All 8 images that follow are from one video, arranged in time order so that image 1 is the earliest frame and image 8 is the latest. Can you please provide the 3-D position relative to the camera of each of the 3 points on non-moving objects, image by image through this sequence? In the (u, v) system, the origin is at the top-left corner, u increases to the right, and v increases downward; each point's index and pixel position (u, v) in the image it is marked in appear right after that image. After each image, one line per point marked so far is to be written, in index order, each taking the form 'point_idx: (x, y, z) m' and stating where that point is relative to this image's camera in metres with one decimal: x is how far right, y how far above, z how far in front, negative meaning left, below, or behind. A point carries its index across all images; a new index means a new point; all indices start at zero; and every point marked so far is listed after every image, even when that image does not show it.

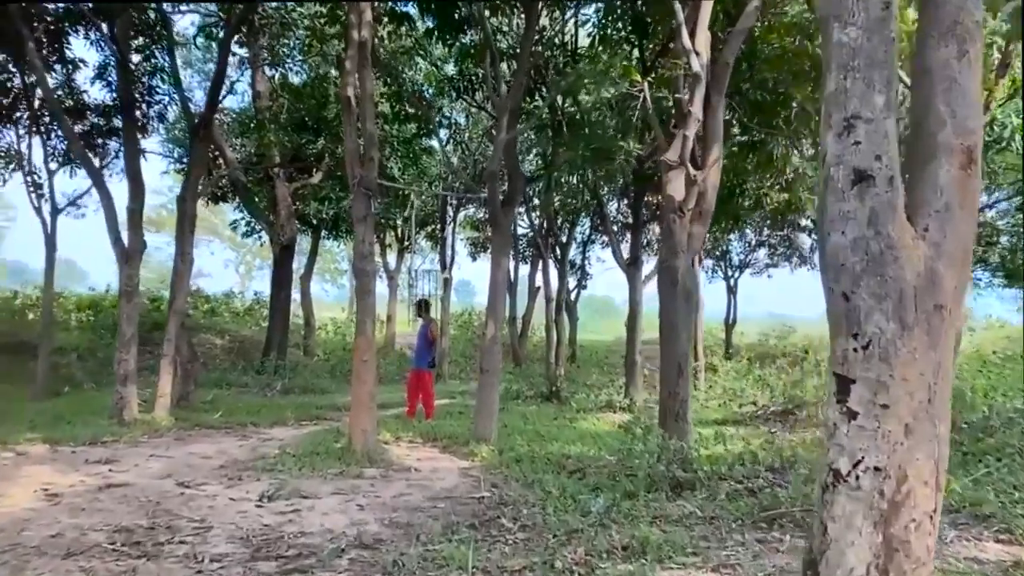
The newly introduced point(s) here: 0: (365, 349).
0: (-1.4, -0.6, +7.8) m
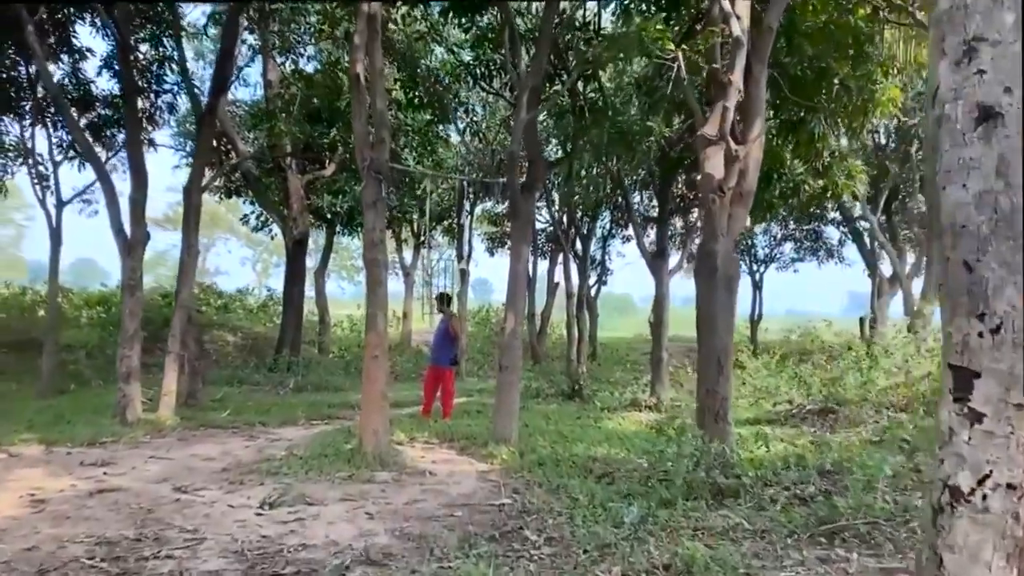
0: (-1.2, -0.5, +7.3) m
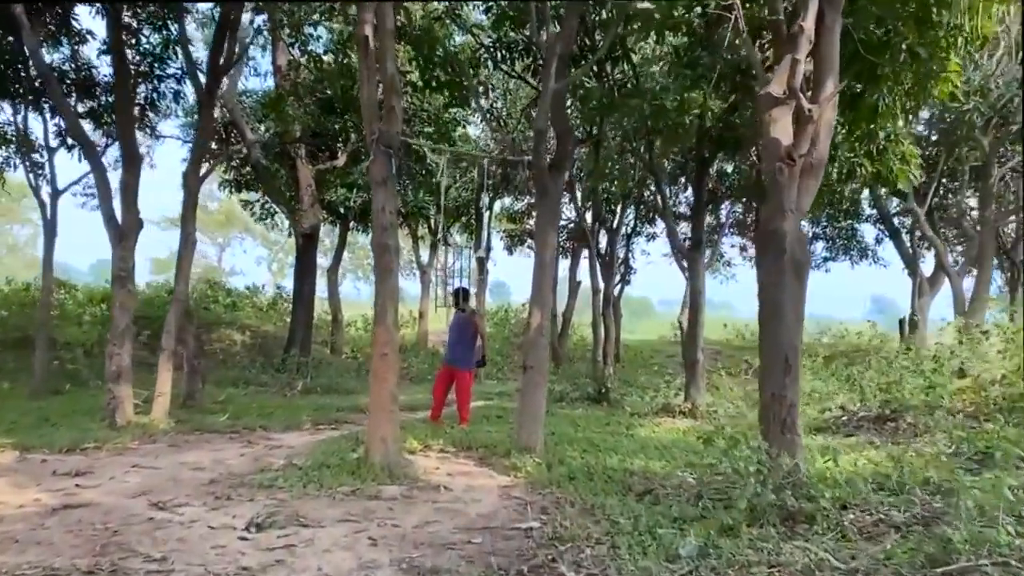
0: (-1.0, -0.4, +6.5) m
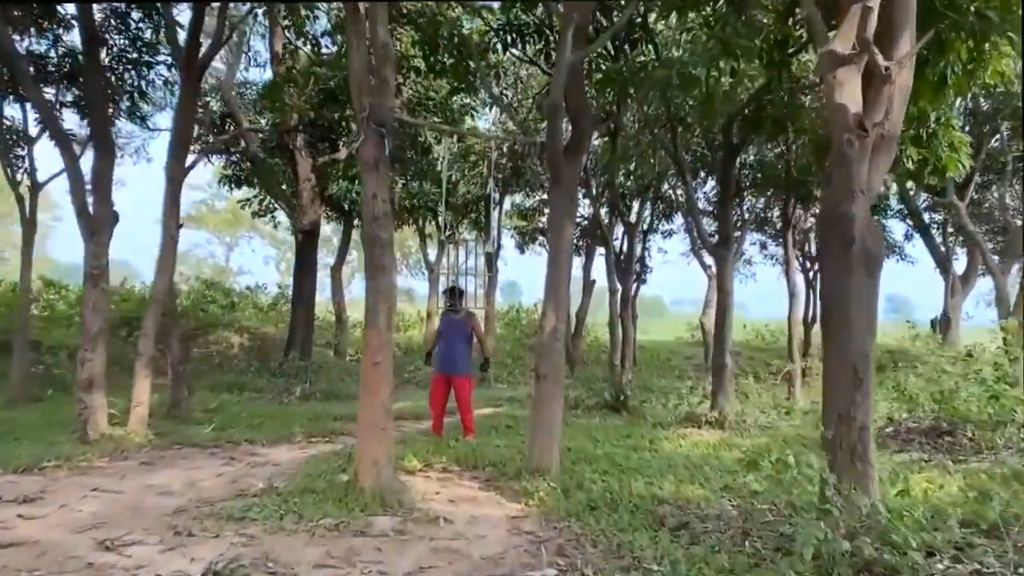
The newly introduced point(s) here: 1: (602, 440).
0: (-1.0, -0.4, +5.6) m
1: (+0.9, -1.6, +8.2) m
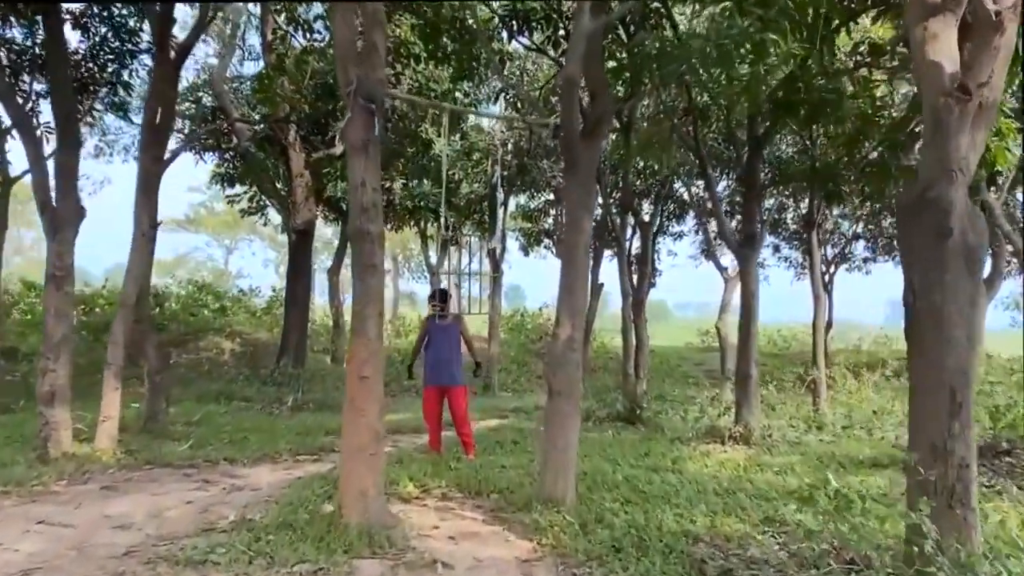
0: (-0.9, -0.4, +4.8) m
1: (+1.0, -1.6, +7.4) m
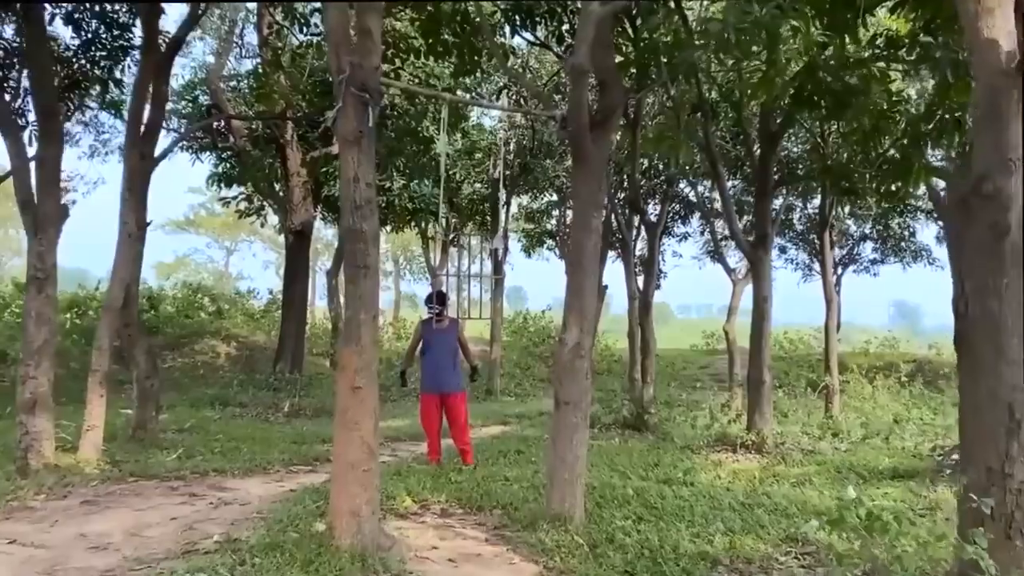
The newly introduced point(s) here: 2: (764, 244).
0: (-0.9, -0.5, +4.5) m
1: (+1.1, -1.6, +7.0) m
2: (+2.9, +0.5, +9.1) m
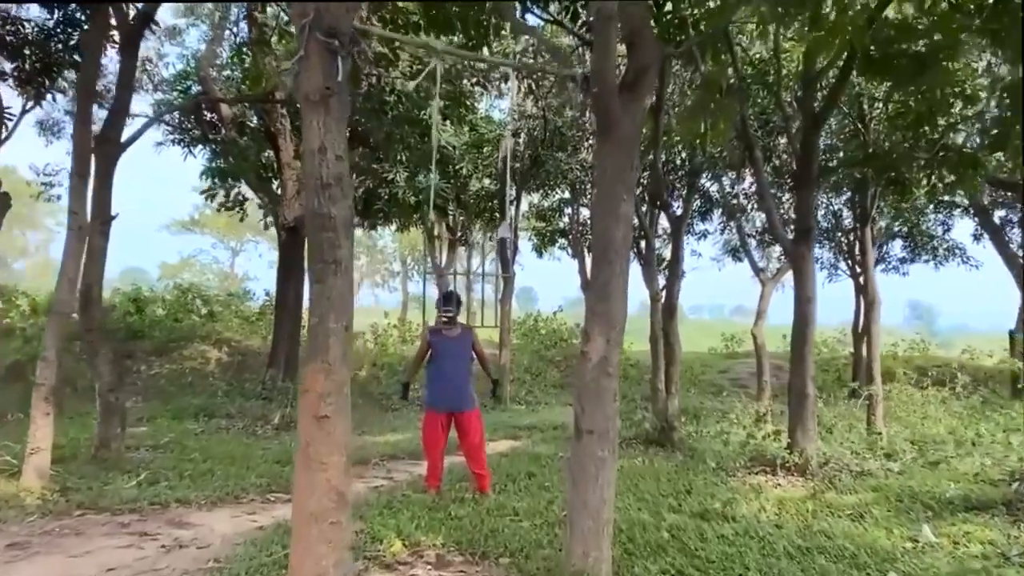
0: (-0.8, -0.5, +3.5) m
1: (+1.1, -1.6, +6.0) m
2: (+3.0, +0.5, +8.1) m
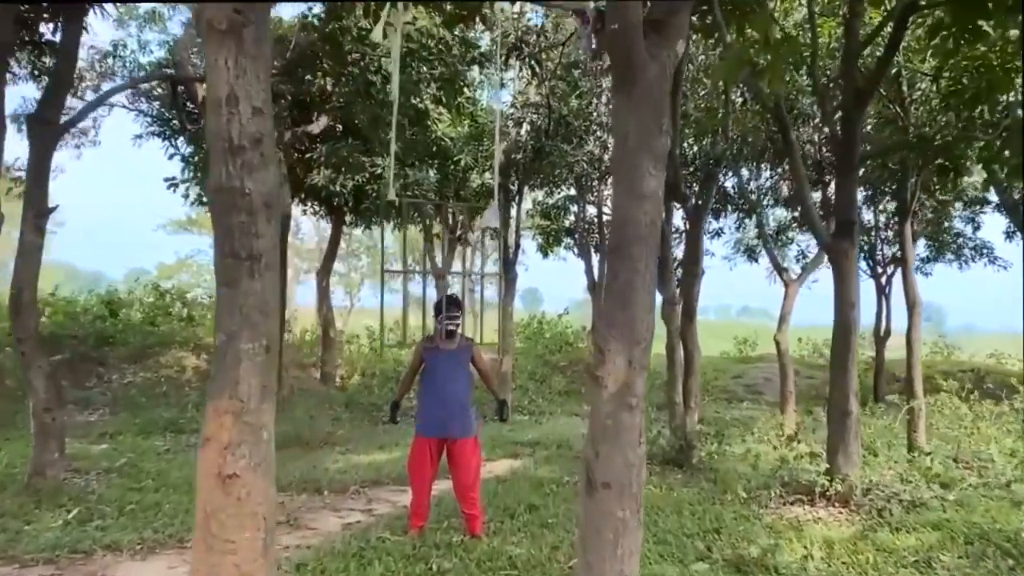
0: (-0.9, -0.5, +2.5) m
1: (+1.1, -1.6, +5.0) m
2: (+3.0, +0.5, +7.0) m
